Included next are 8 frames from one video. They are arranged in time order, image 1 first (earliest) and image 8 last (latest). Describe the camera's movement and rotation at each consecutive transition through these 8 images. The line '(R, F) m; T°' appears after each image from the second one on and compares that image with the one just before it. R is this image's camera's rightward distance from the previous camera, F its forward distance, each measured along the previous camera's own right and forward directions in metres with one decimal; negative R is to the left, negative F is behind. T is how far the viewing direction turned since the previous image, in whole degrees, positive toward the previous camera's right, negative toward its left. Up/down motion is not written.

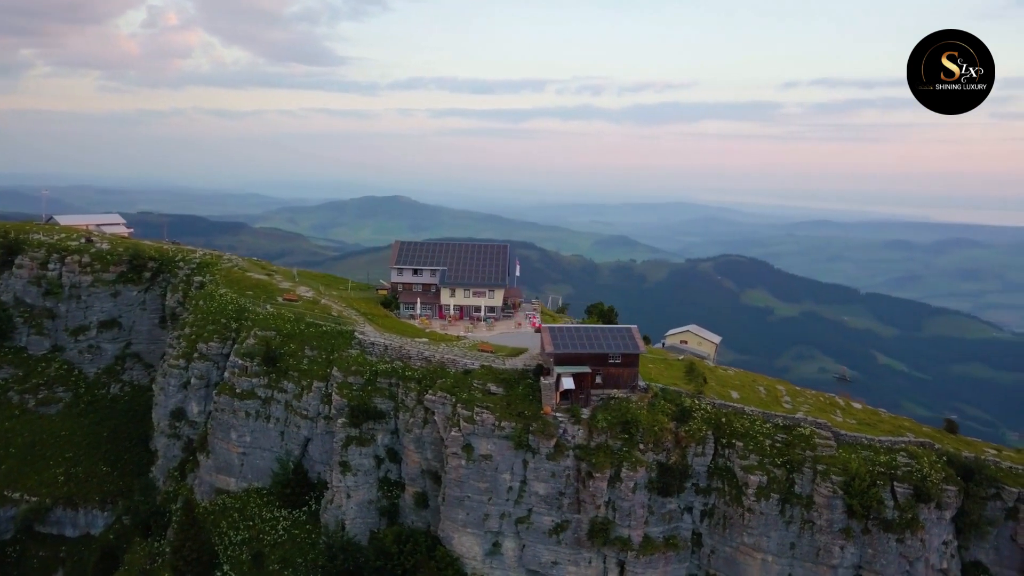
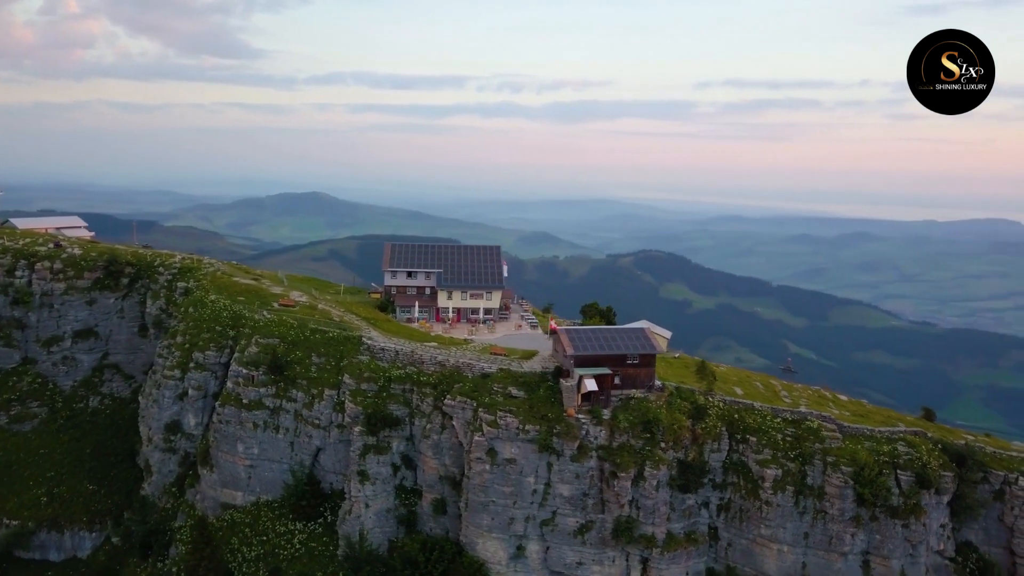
(-5.2, +0.3) m; +6°
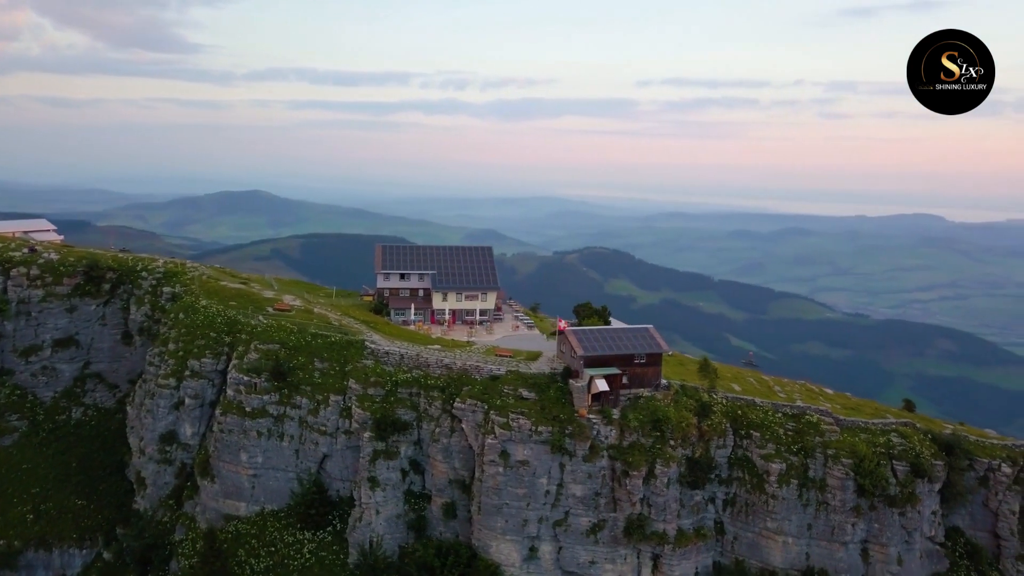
(-3.4, +0.2) m; +4°
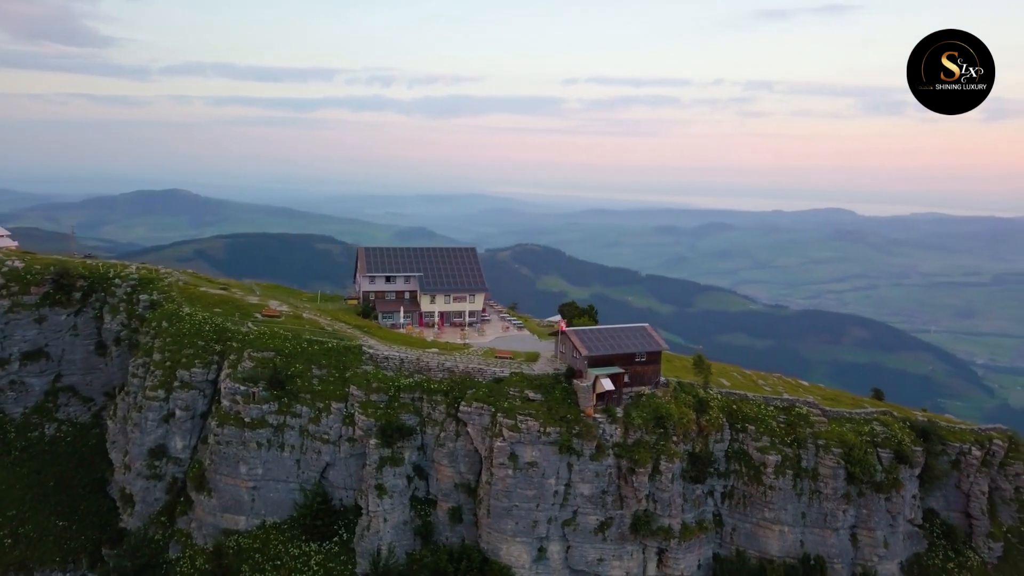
(-3.9, +0.2) m; +5°
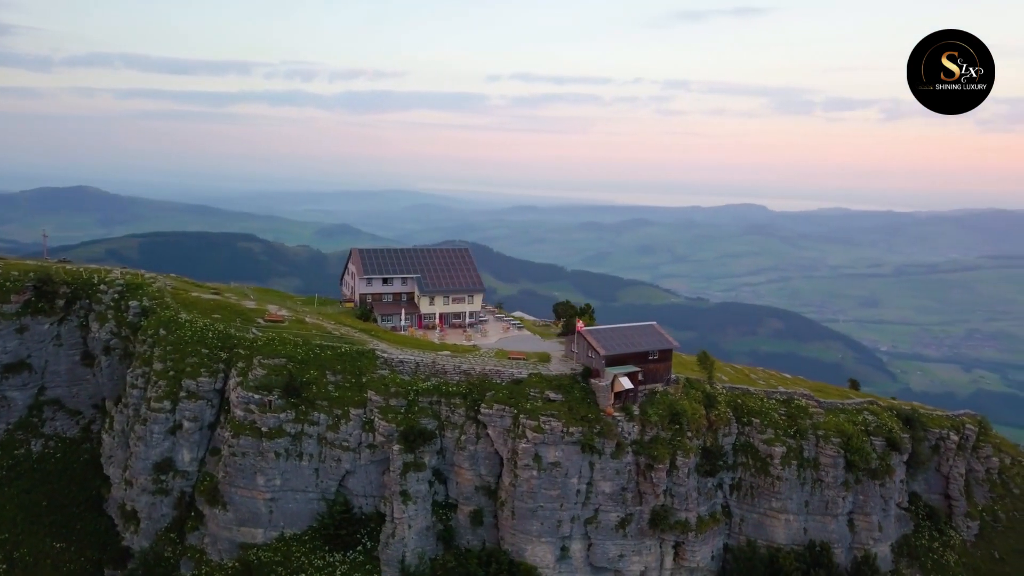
(-5.0, +0.3) m; +6°
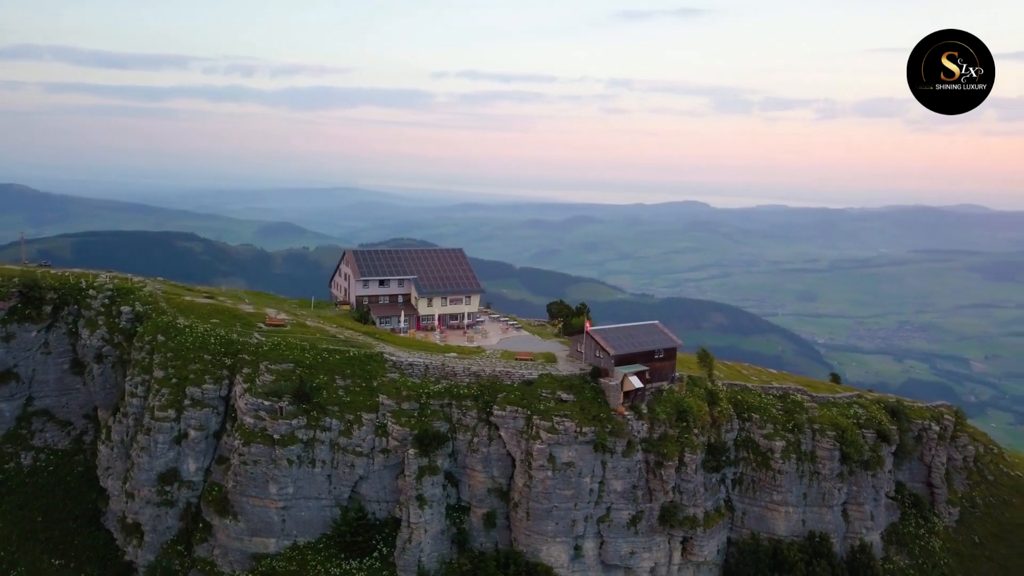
(-3.4, +0.1) m; +4°
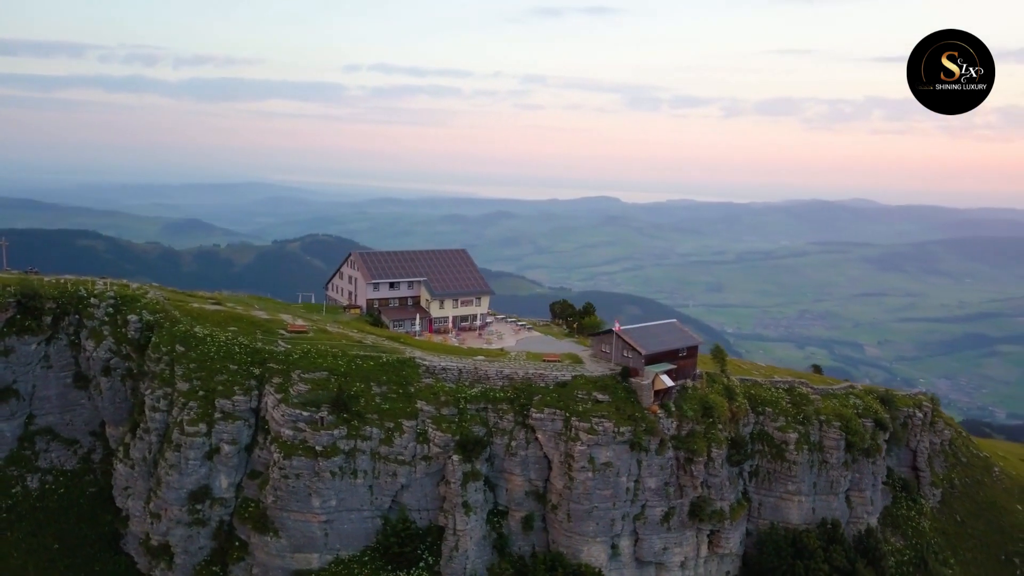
(-6.3, +0.6) m; +6°
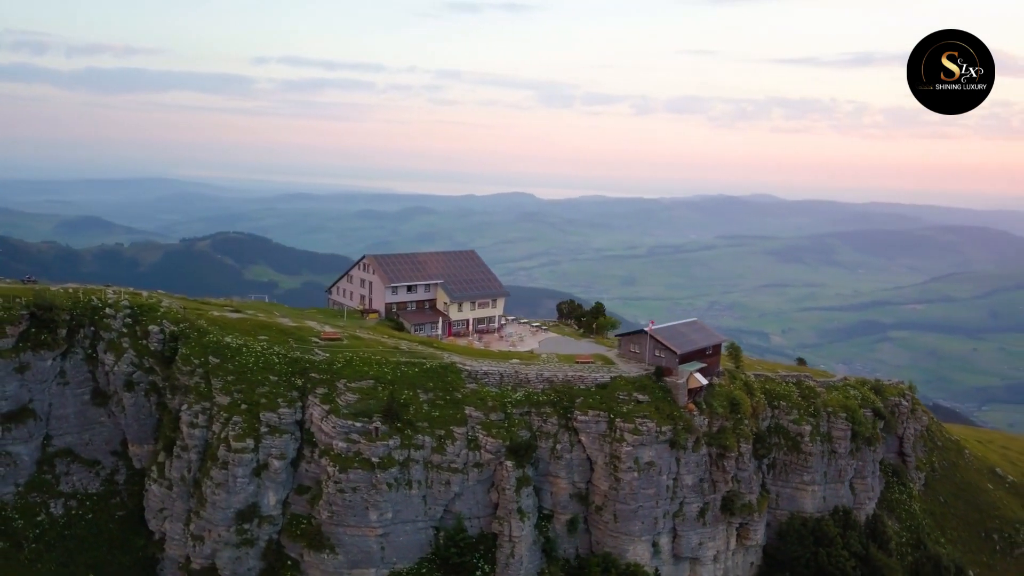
(-6.6, +0.7) m; +6°
